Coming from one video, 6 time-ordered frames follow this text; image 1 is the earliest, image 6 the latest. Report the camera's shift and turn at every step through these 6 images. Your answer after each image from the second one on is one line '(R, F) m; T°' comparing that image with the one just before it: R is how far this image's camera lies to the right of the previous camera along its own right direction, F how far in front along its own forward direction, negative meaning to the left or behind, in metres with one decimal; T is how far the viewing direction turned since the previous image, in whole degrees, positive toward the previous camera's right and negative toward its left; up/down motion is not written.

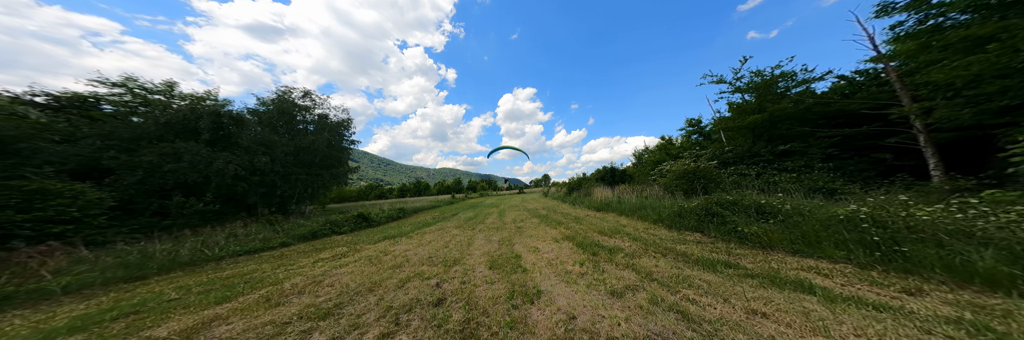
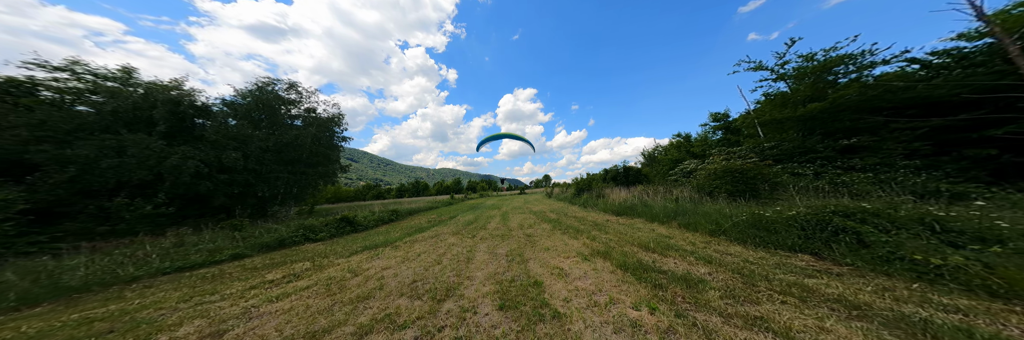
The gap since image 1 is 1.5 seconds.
(-0.2, +1.4) m; 0°
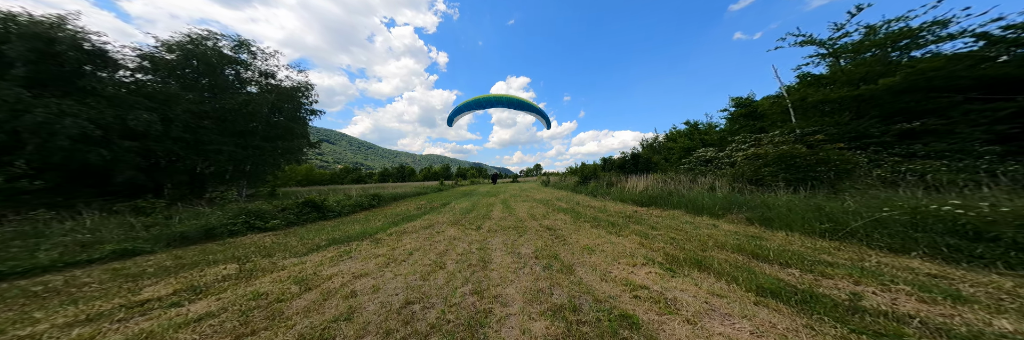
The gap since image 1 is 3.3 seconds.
(-0.8, +1.5) m; +4°
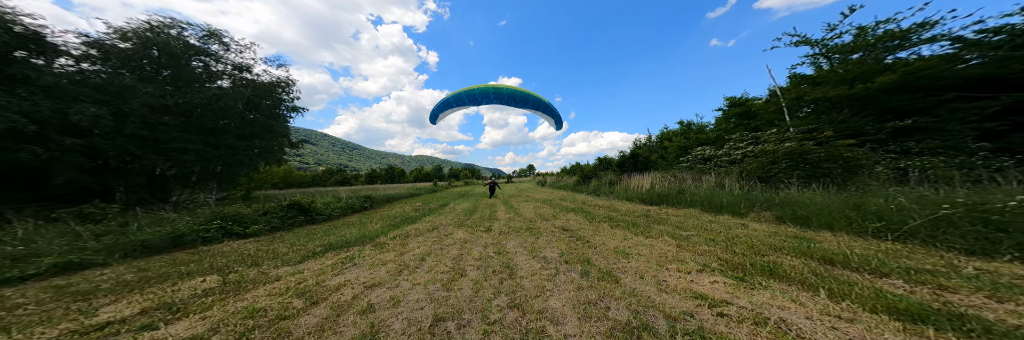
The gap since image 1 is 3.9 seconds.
(-0.5, +0.4) m; +3°
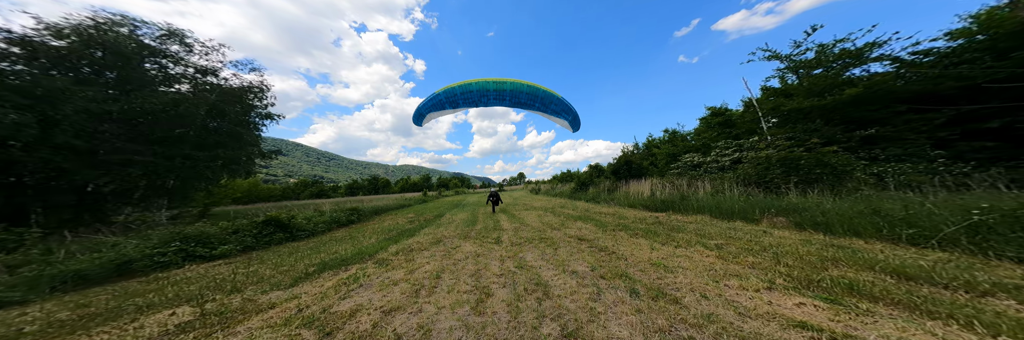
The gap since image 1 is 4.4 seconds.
(-0.6, +0.3) m; +3°
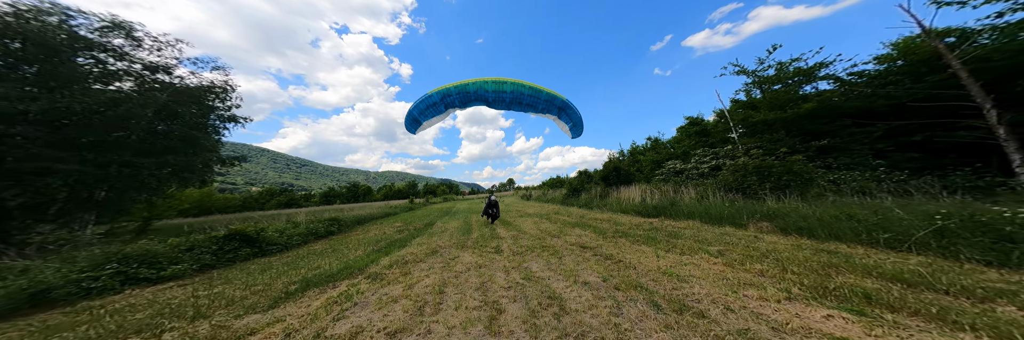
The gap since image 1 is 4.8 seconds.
(-0.3, +0.1) m; +3°
